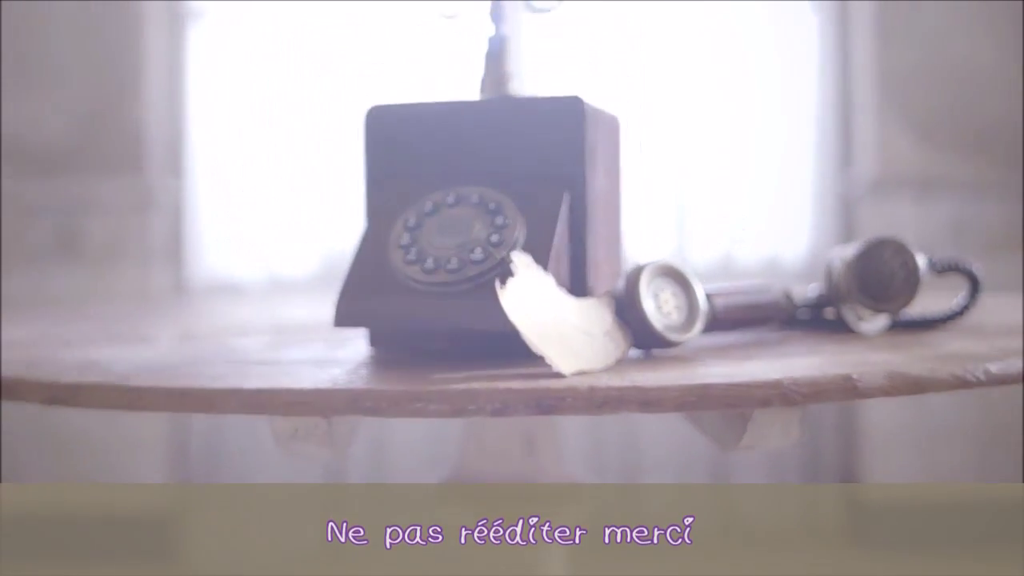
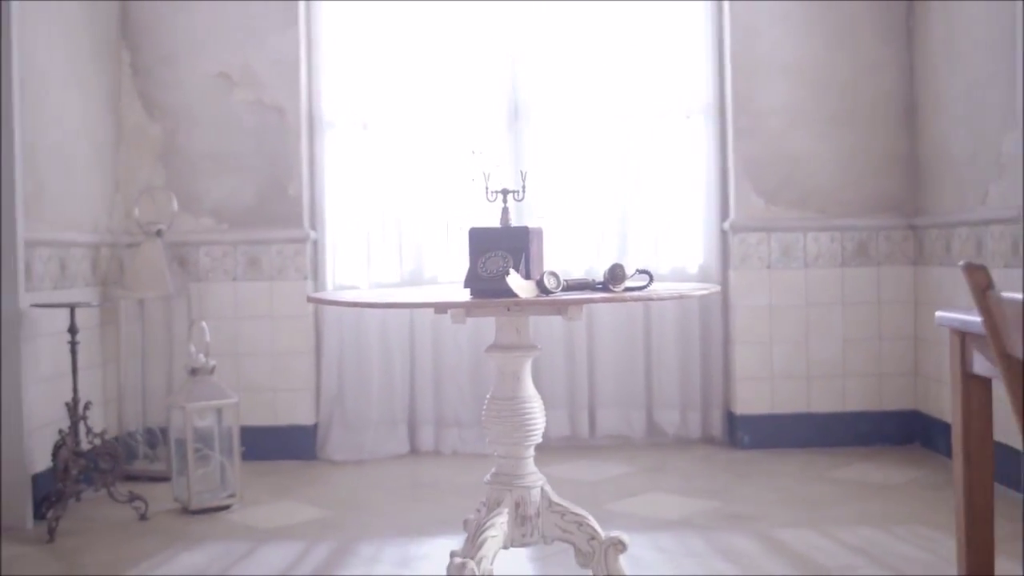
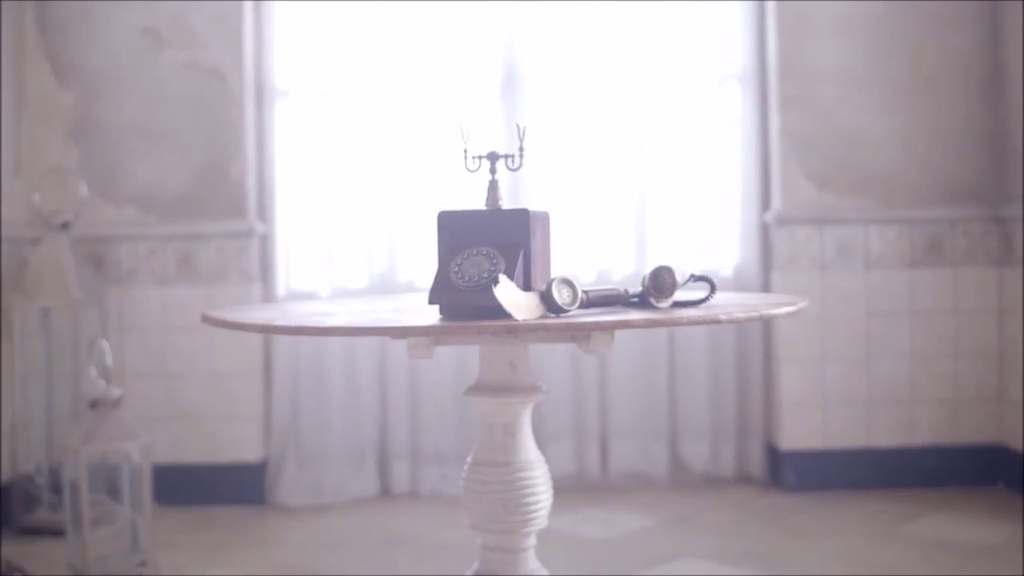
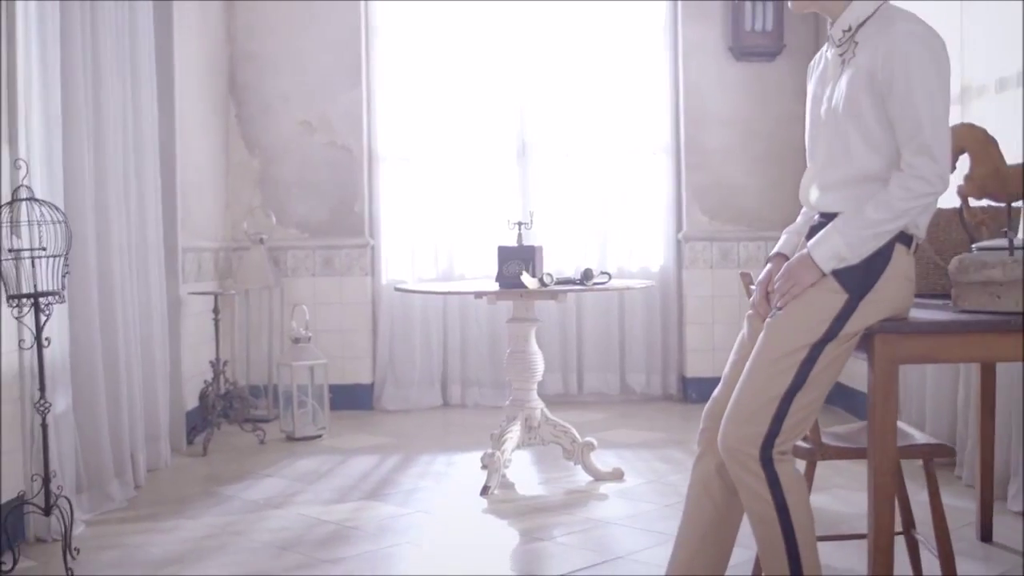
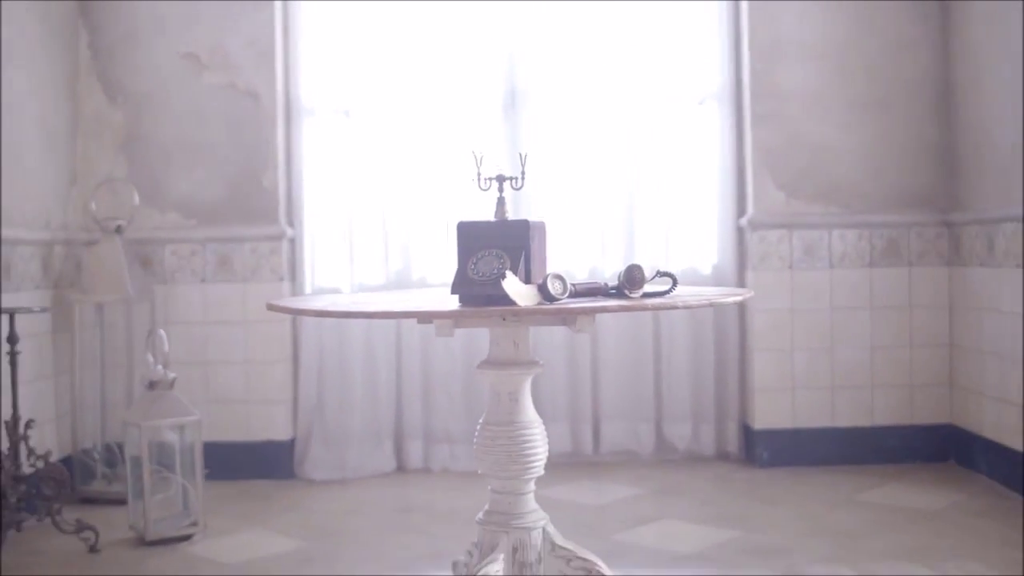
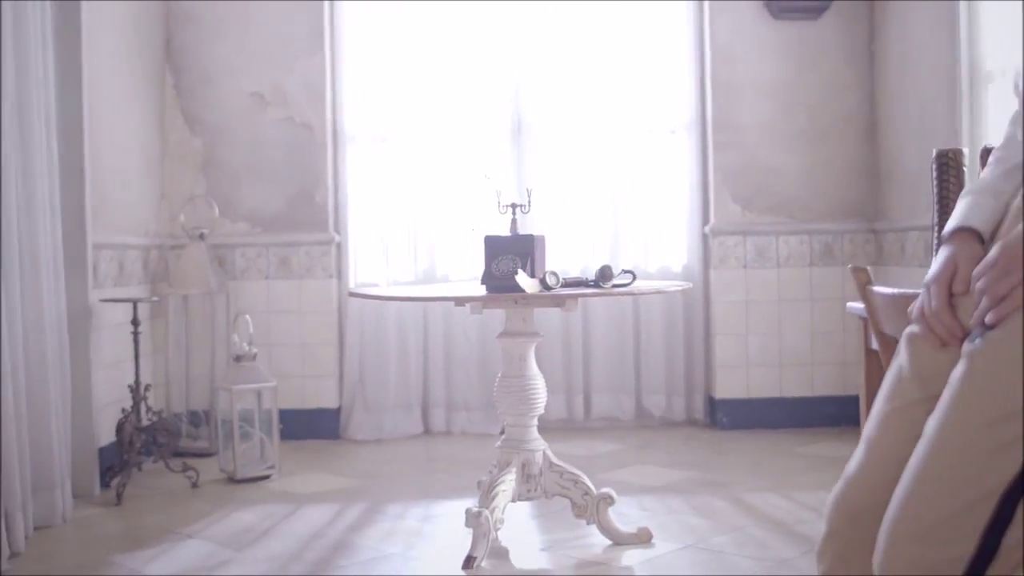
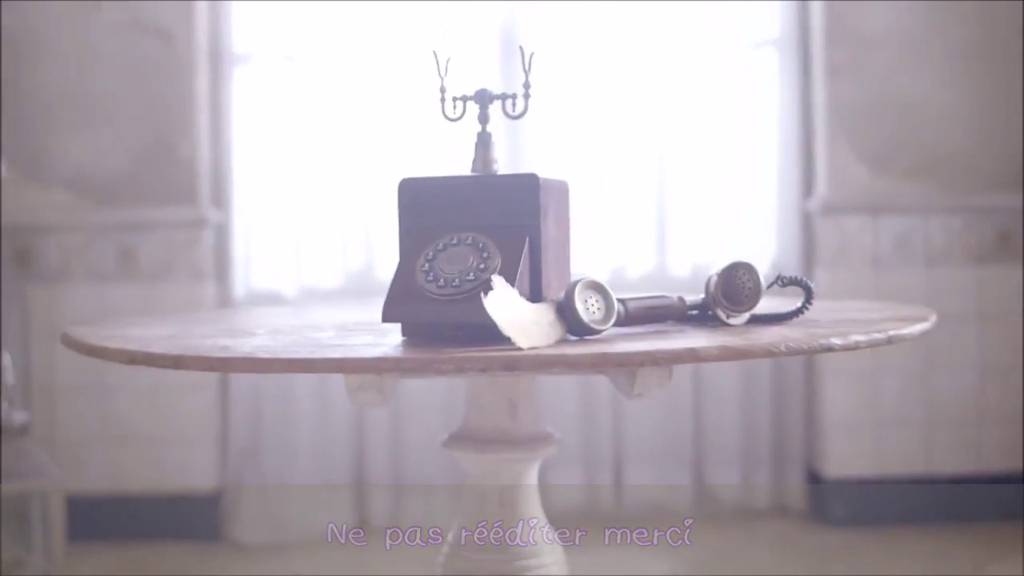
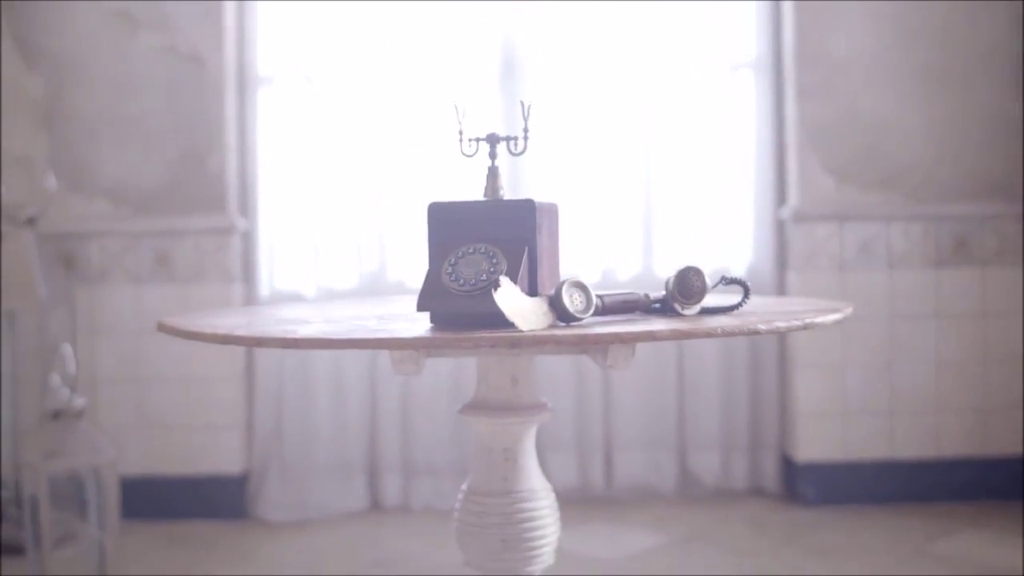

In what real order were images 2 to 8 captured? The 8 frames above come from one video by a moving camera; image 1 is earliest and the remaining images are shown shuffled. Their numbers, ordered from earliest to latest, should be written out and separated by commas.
7, 8, 3, 5, 2, 6, 4
